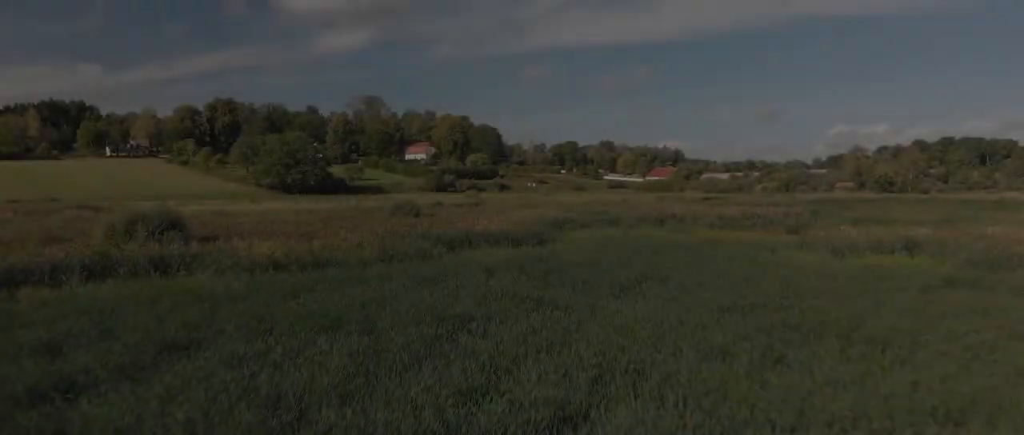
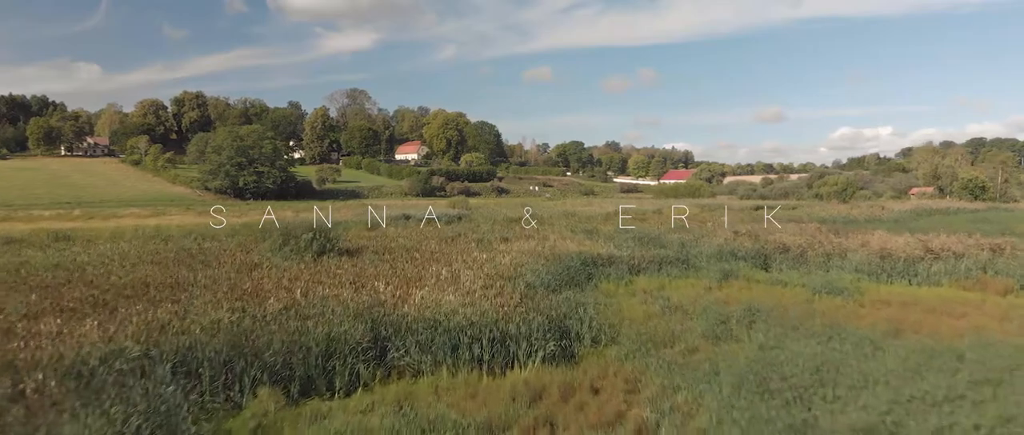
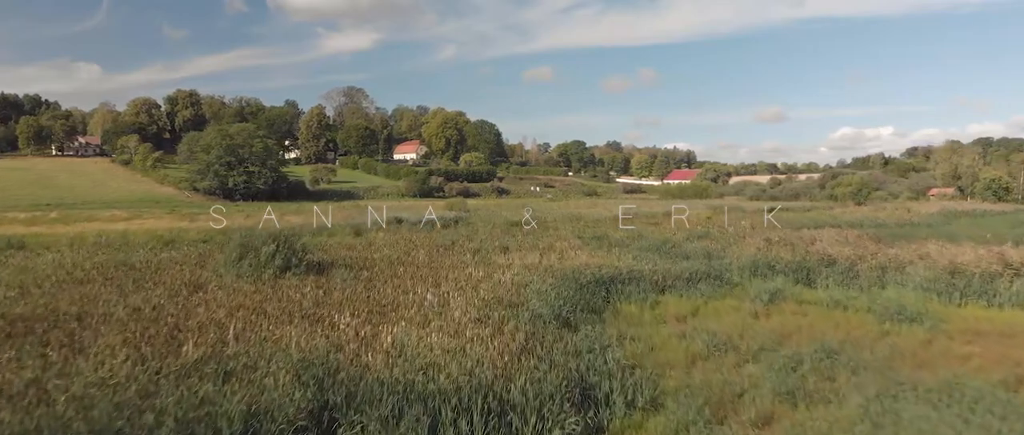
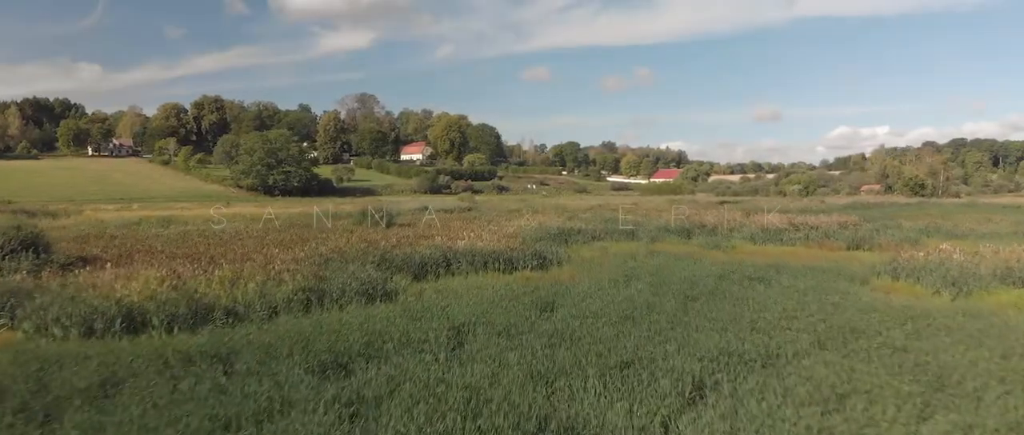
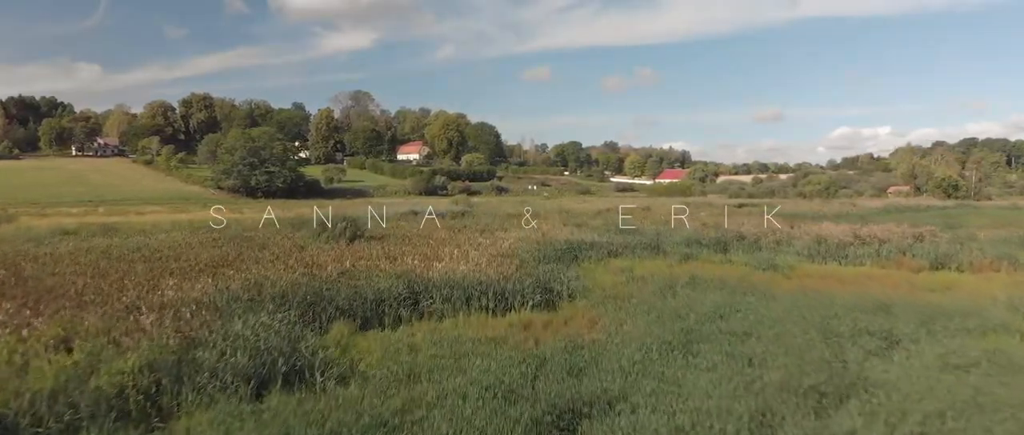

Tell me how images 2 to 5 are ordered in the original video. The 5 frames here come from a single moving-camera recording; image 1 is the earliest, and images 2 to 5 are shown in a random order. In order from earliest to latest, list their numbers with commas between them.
4, 5, 2, 3
